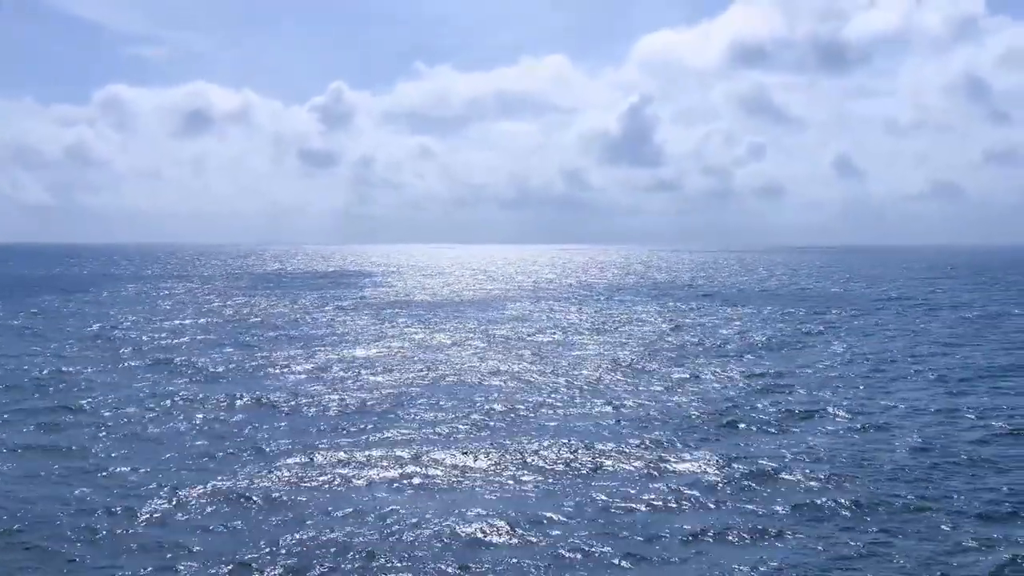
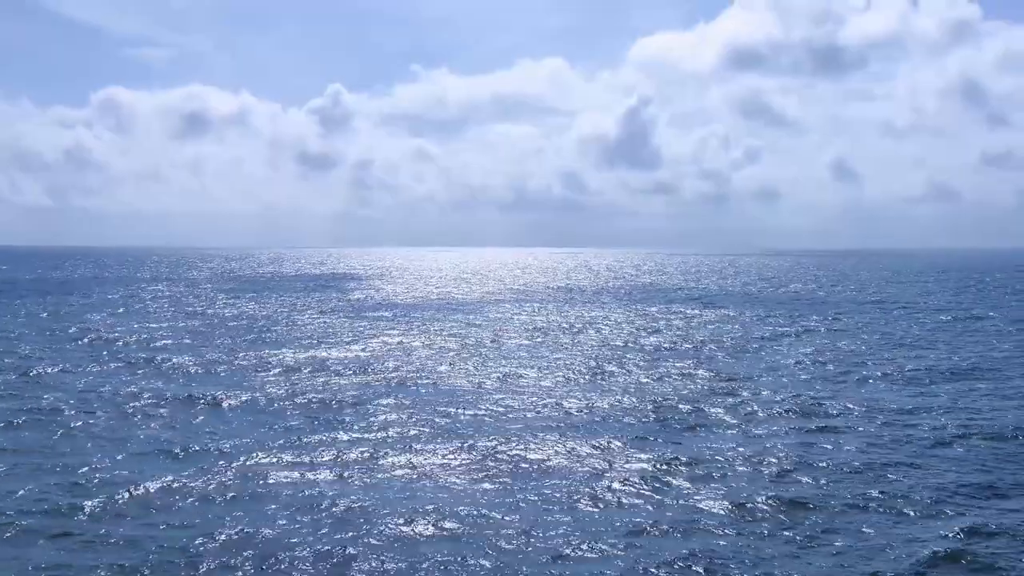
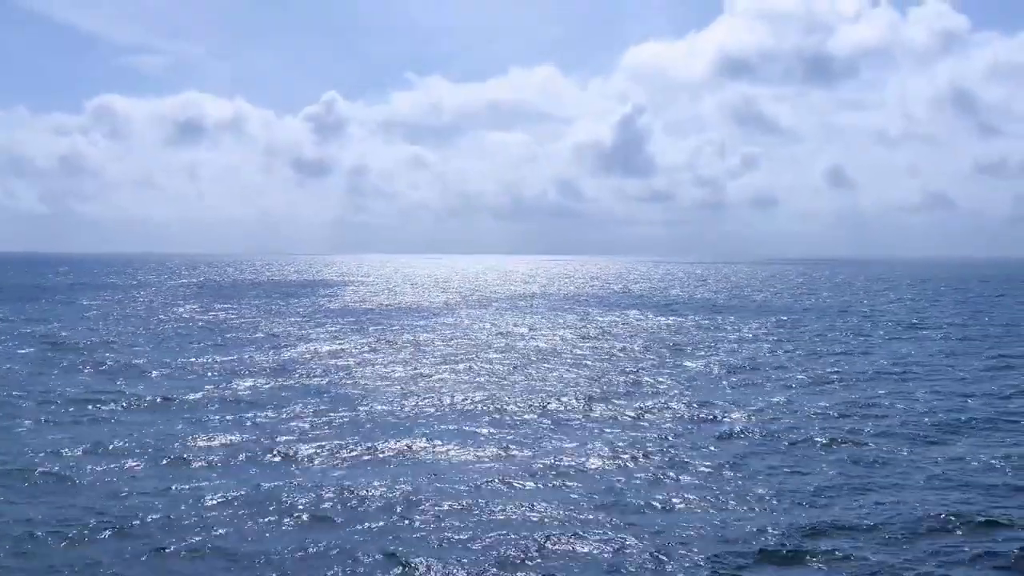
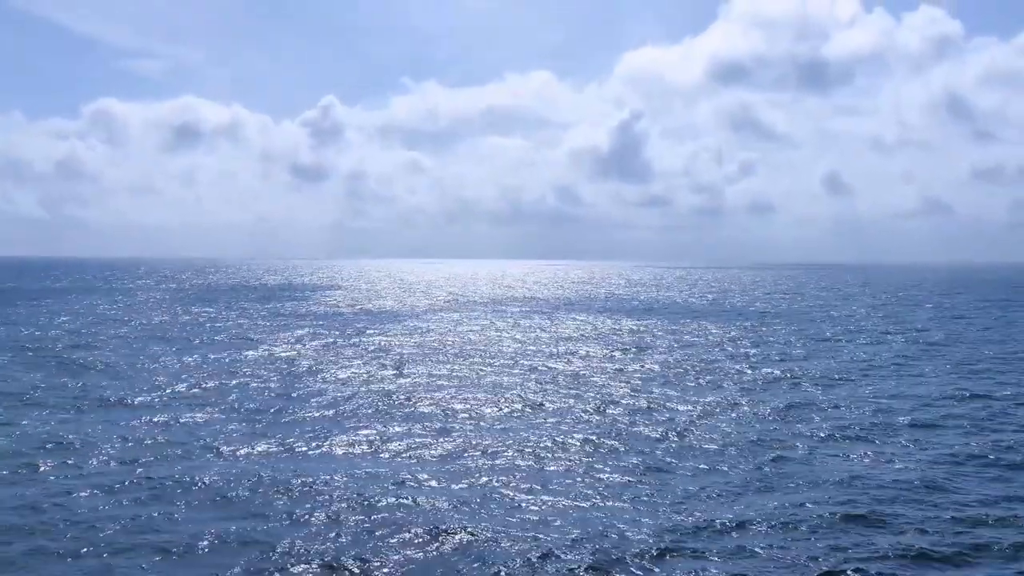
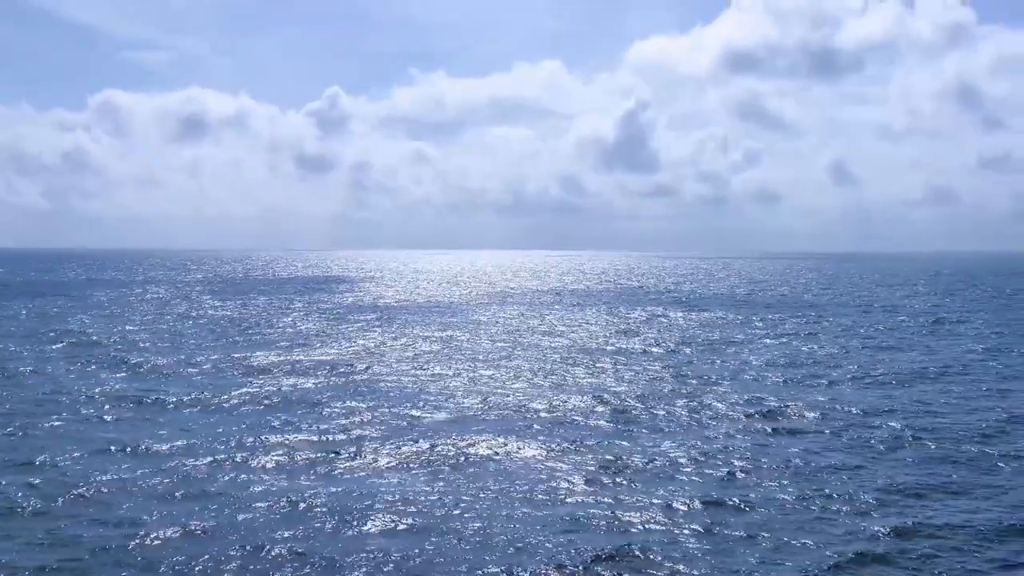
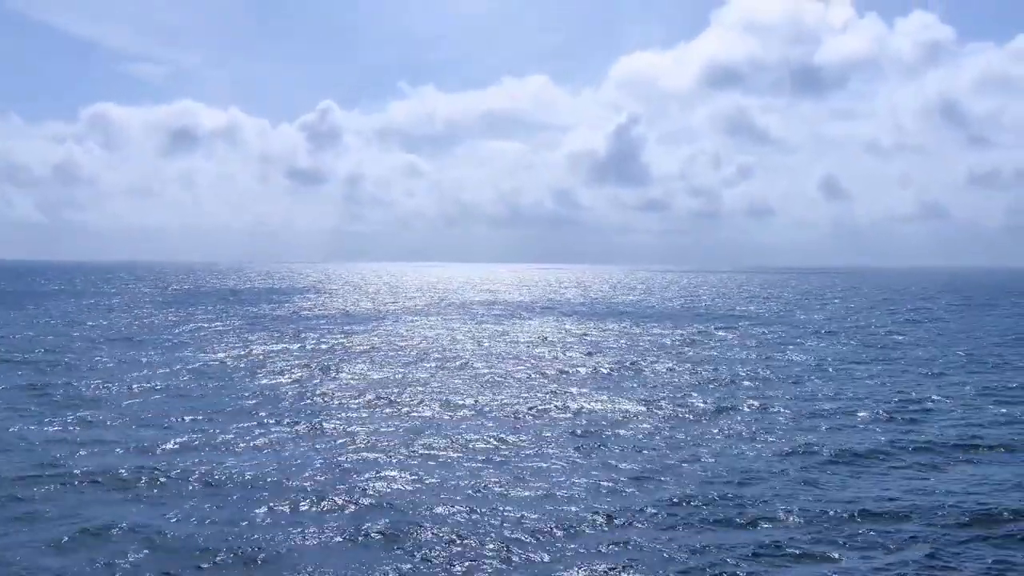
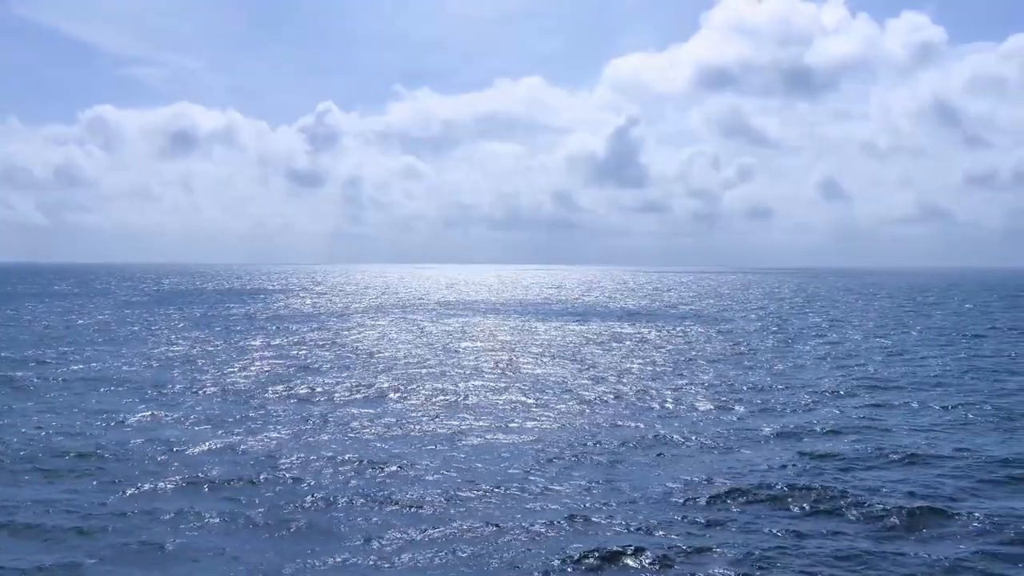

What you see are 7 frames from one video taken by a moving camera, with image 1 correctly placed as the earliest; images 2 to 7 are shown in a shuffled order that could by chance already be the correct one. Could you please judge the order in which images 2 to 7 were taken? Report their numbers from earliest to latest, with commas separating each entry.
2, 5, 3, 4, 6, 7
